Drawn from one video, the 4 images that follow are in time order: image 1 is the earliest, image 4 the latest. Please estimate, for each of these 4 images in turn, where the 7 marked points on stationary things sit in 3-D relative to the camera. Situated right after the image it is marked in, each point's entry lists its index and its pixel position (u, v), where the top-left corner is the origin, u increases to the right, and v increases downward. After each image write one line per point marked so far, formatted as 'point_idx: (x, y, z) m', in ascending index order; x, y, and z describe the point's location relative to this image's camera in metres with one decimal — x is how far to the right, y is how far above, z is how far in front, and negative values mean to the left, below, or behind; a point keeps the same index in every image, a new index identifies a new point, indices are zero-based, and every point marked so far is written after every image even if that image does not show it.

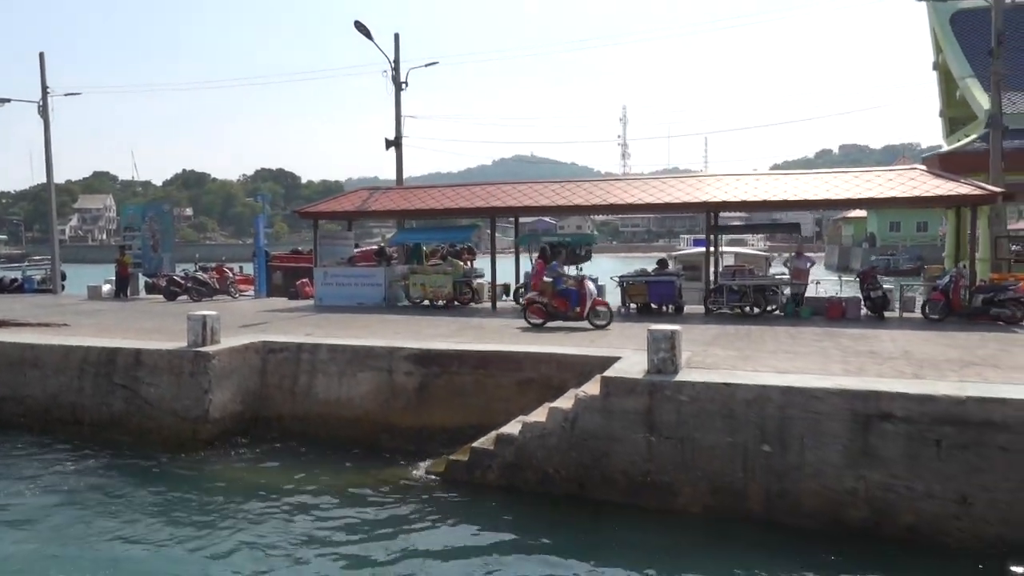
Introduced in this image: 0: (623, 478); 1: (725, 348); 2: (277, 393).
0: (+1.3, -2.3, +9.2) m
1: (+3.1, -0.9, +11.3) m
2: (-3.8, -1.7, +12.5) m
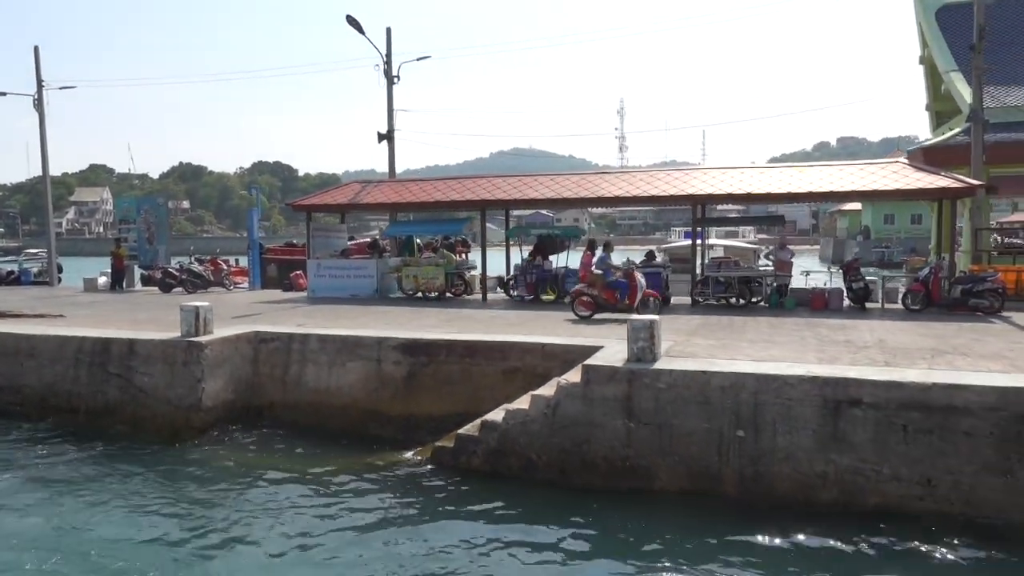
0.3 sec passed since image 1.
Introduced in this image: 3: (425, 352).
0: (+1.1, -2.2, +9.5) m
1: (+2.9, -0.7, +11.6) m
2: (-4.0, -1.6, +12.8) m
3: (-1.4, -1.0, +12.0) m
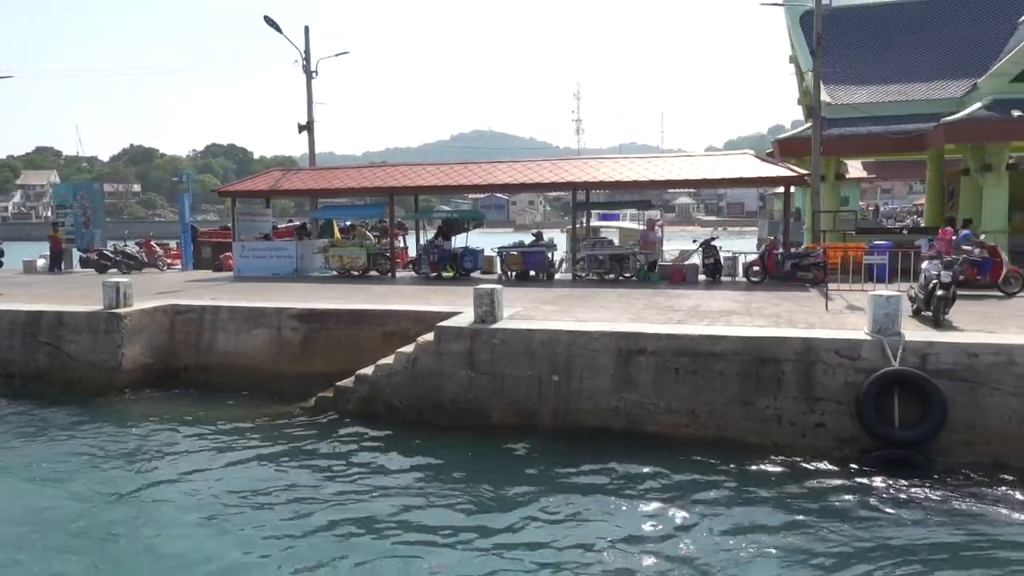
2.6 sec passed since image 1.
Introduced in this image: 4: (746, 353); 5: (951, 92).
0: (-0.9, -1.8, +11.7) m
1: (+0.7, -0.3, +13.8) m
2: (-6.3, -1.1, +14.7) m
3: (-3.5, -0.6, +13.9) m
4: (+3.1, -0.9, +10.3) m
5: (+10.8, +4.8, +18.8) m
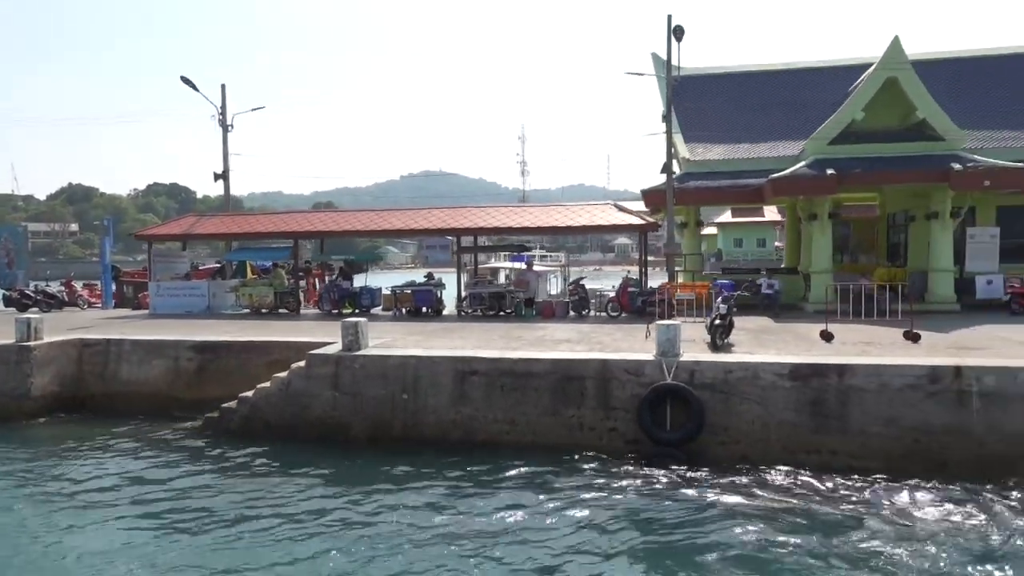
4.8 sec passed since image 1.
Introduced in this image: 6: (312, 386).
0: (-3.4, -2.3, +13.6) m
1: (-1.9, -1.0, +15.8) m
2: (-8.9, -1.9, +16.3) m
3: (-6.2, -1.3, +15.7) m
4: (+0.7, -1.4, +12.5) m
5: (+7.8, +3.9, +21.8) m
6: (-3.5, -1.7, +13.6) m
